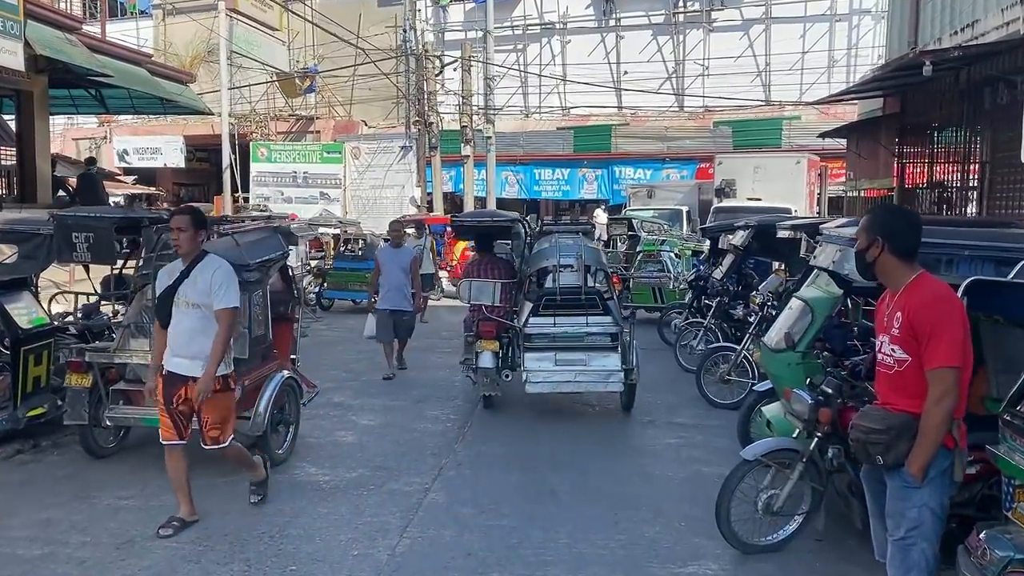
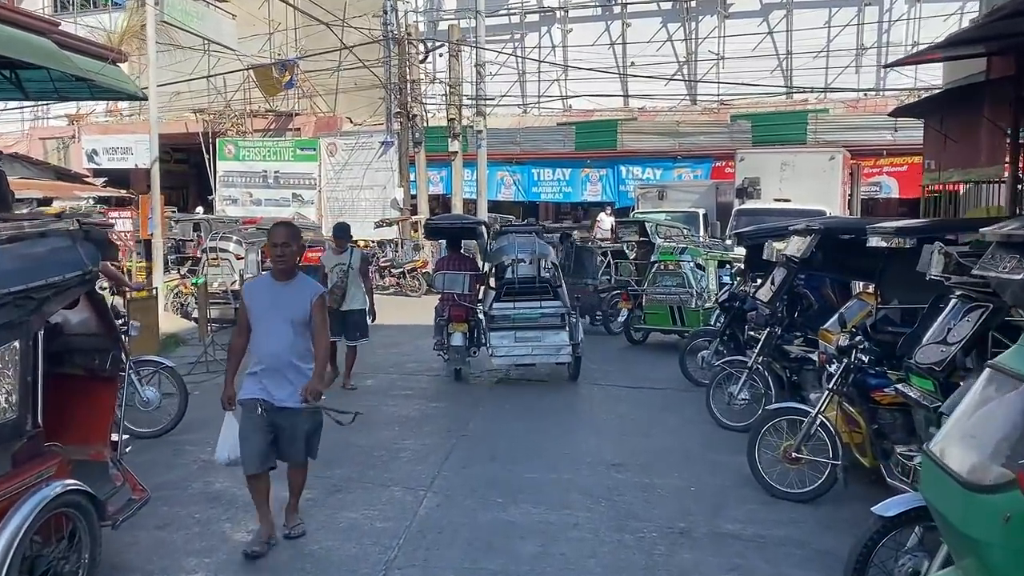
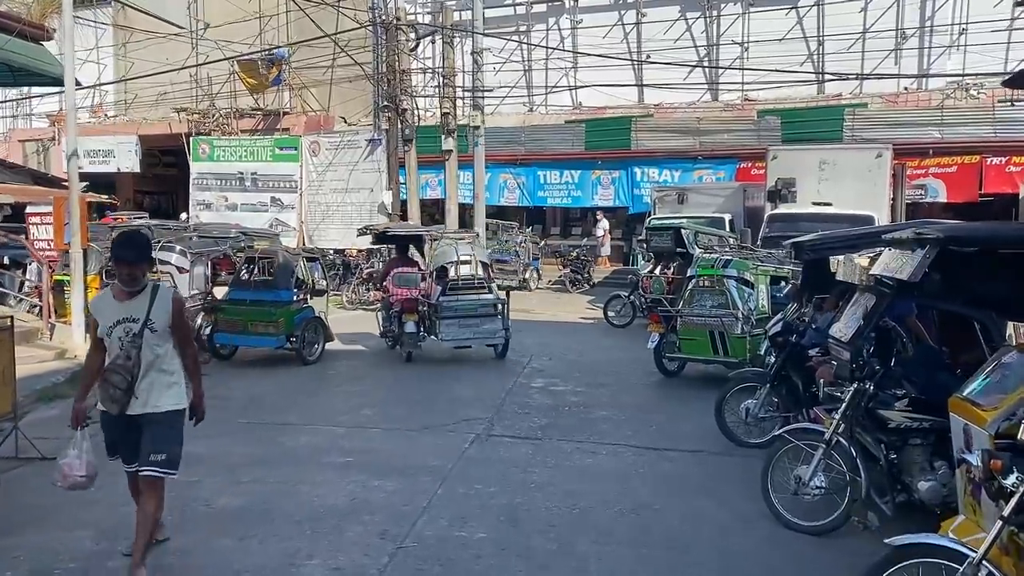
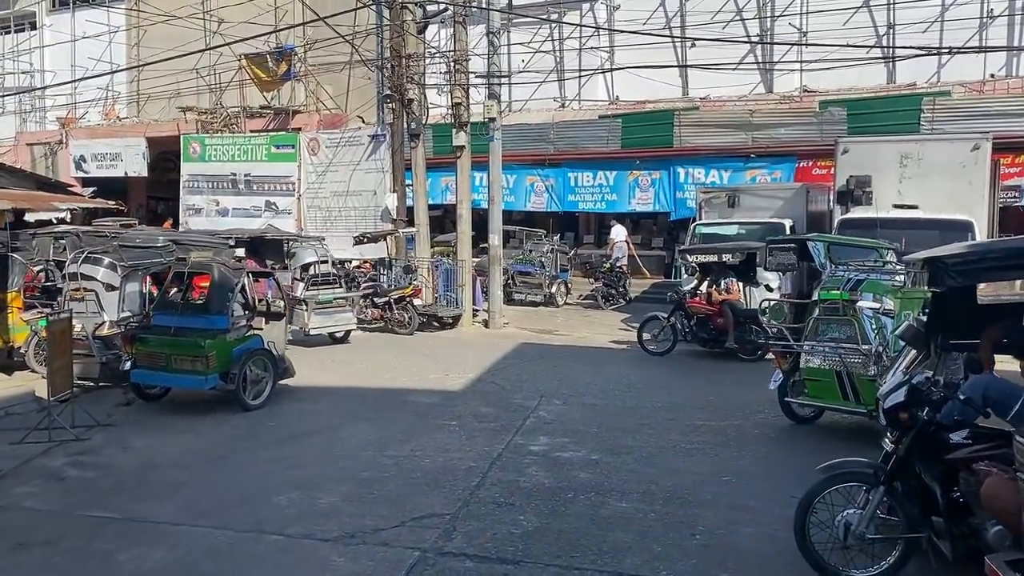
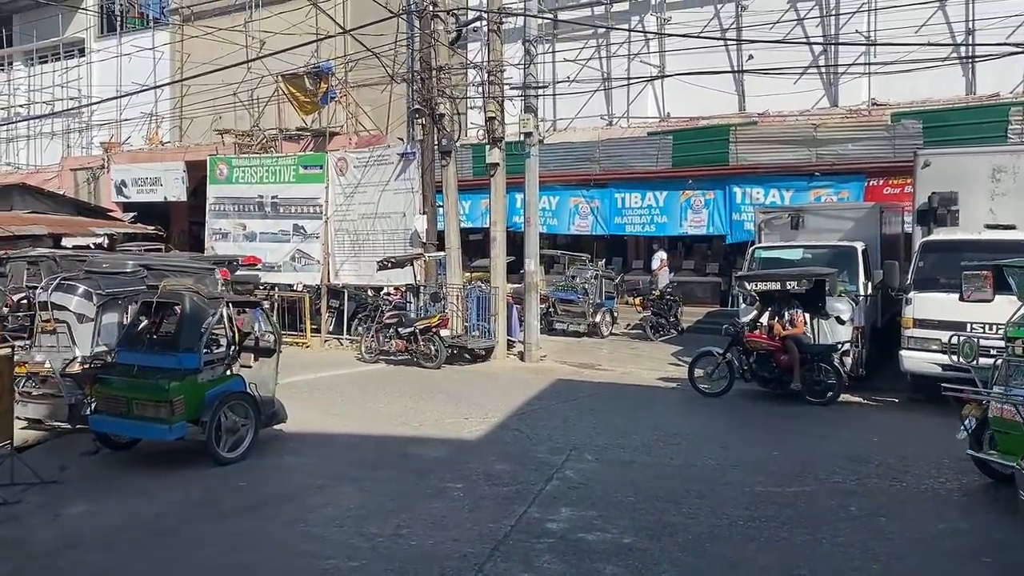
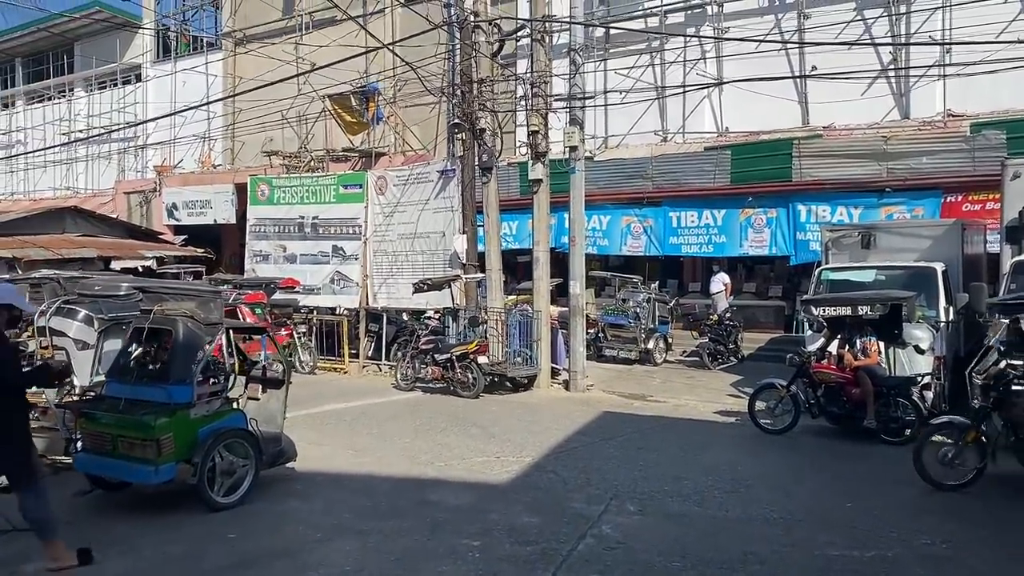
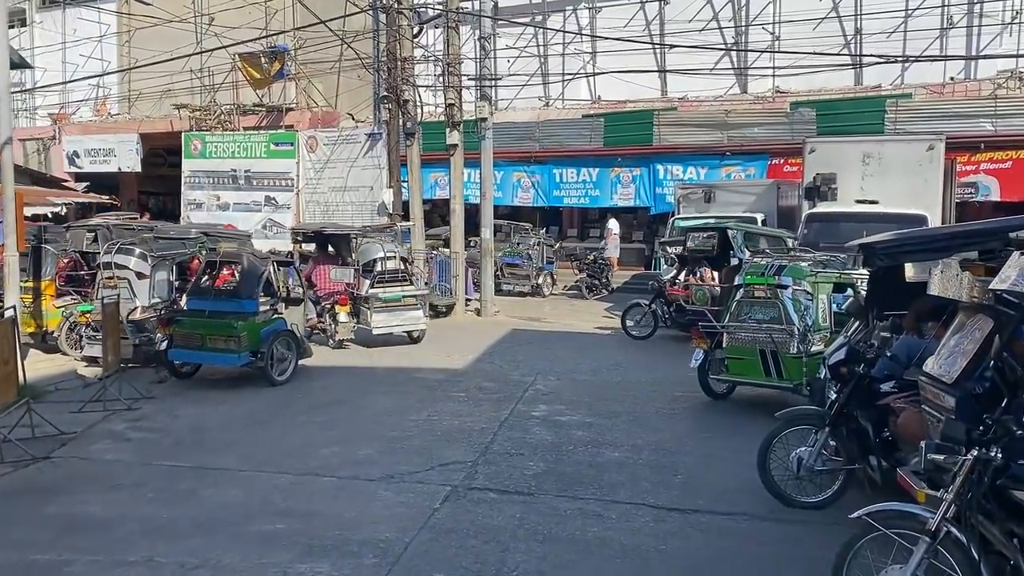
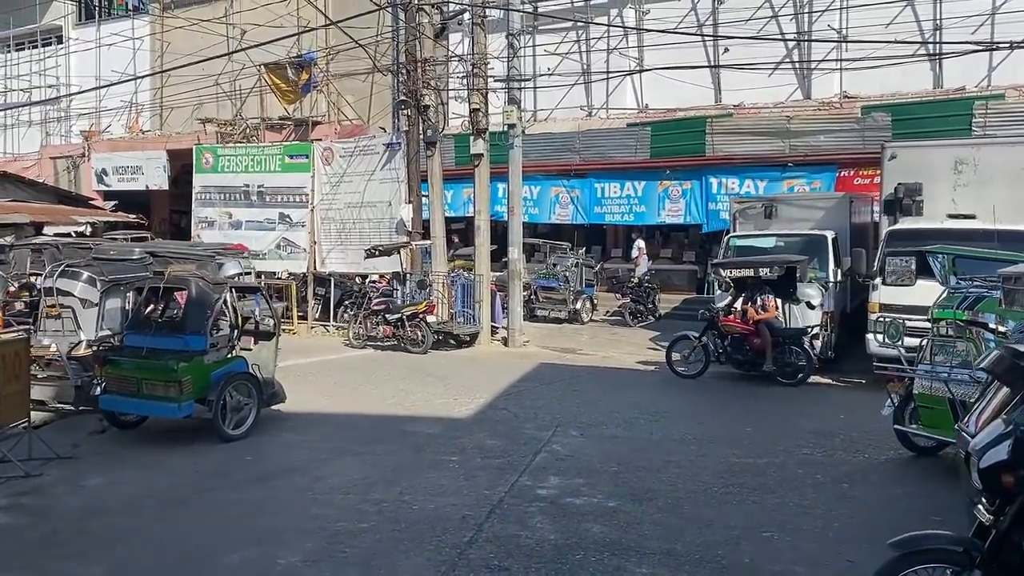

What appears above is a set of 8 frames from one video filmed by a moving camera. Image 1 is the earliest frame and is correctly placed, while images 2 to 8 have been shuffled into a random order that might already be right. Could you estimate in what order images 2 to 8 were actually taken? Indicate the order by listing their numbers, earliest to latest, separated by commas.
2, 3, 7, 4, 8, 5, 6
